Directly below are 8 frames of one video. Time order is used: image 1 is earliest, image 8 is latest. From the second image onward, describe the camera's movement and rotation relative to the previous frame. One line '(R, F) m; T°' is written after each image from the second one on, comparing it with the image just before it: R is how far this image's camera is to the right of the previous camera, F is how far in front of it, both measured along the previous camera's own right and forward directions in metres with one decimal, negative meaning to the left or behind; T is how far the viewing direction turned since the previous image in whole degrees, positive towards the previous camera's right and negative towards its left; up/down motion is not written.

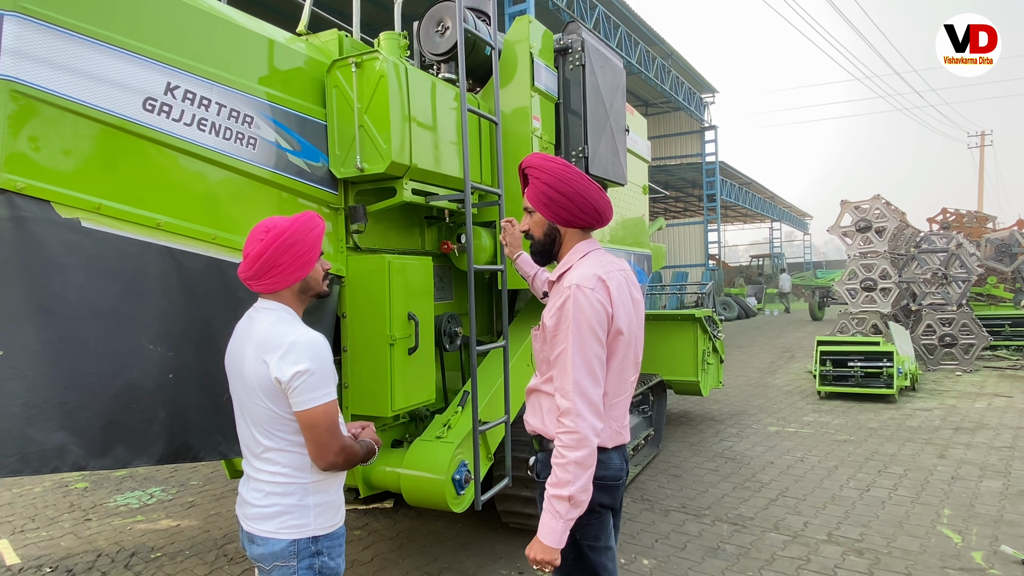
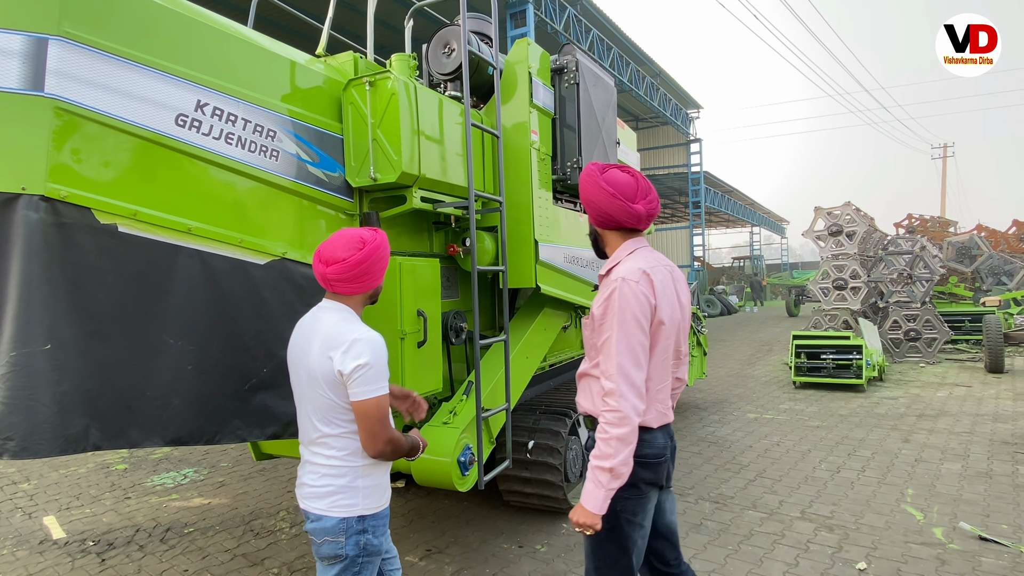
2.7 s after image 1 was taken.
(0.0, -0.3) m; 0°
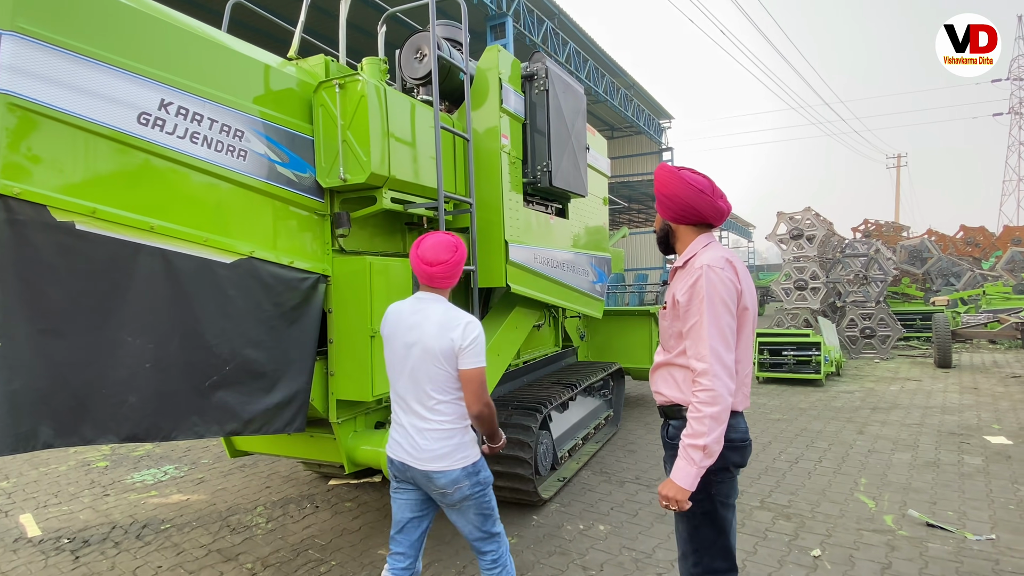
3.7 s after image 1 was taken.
(+0.1, -0.1) m; +2°
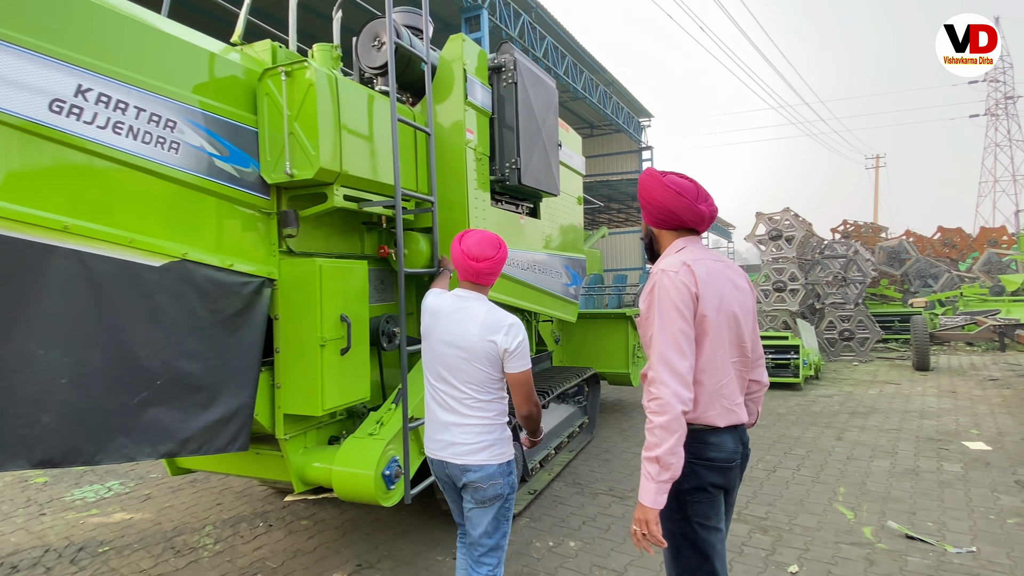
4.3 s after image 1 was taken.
(+0.1, +0.2) m; +2°
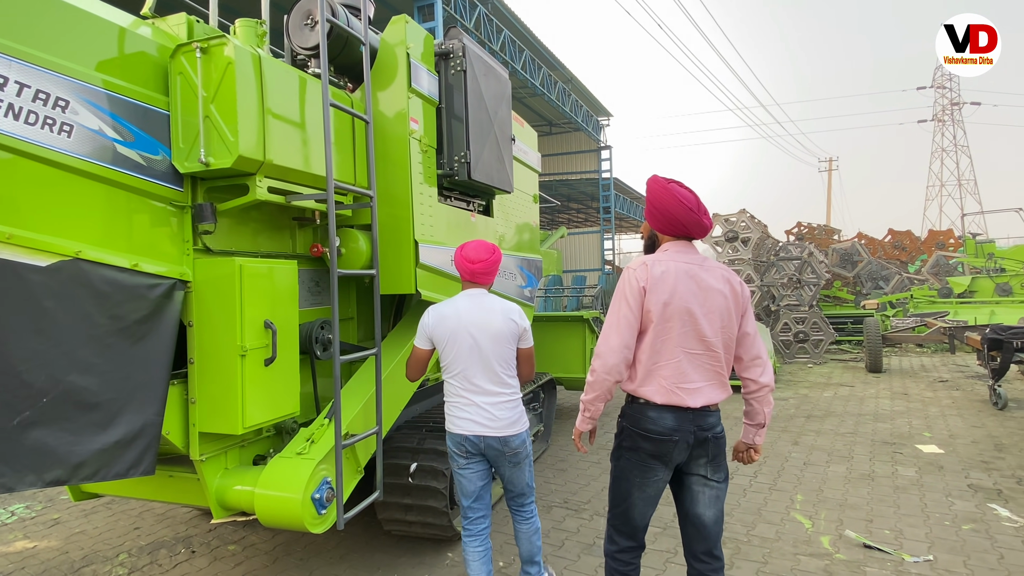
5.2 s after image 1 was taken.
(+0.1, +0.2) m; +4°
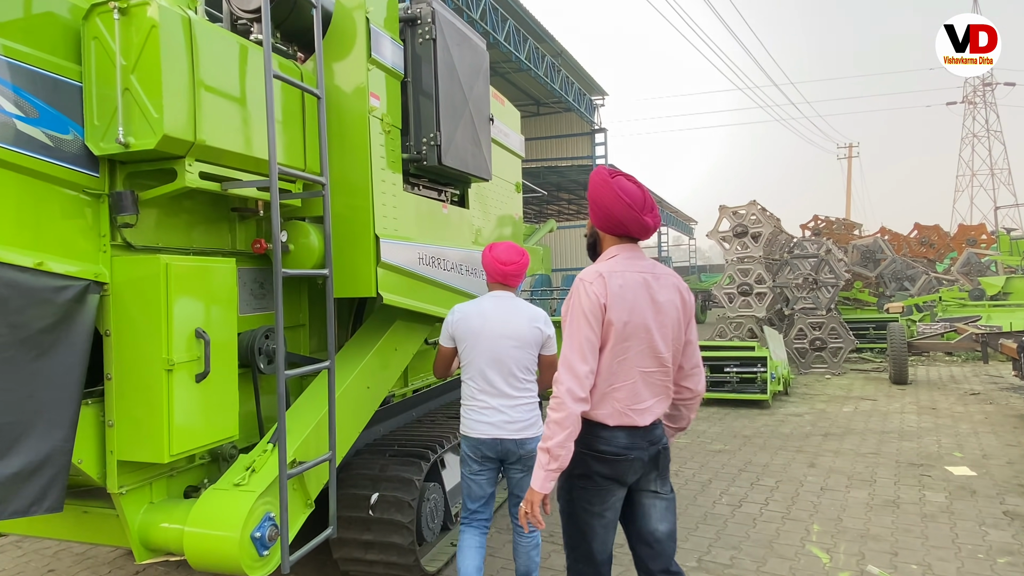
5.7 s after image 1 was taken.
(+0.1, +0.4) m; -1°
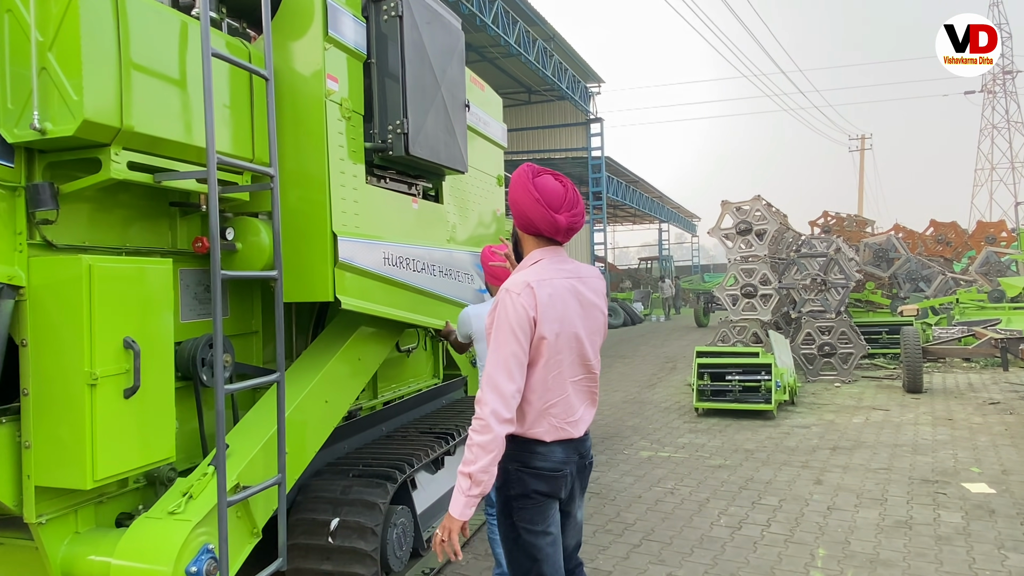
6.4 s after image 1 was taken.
(+0.2, +0.3) m; -1°
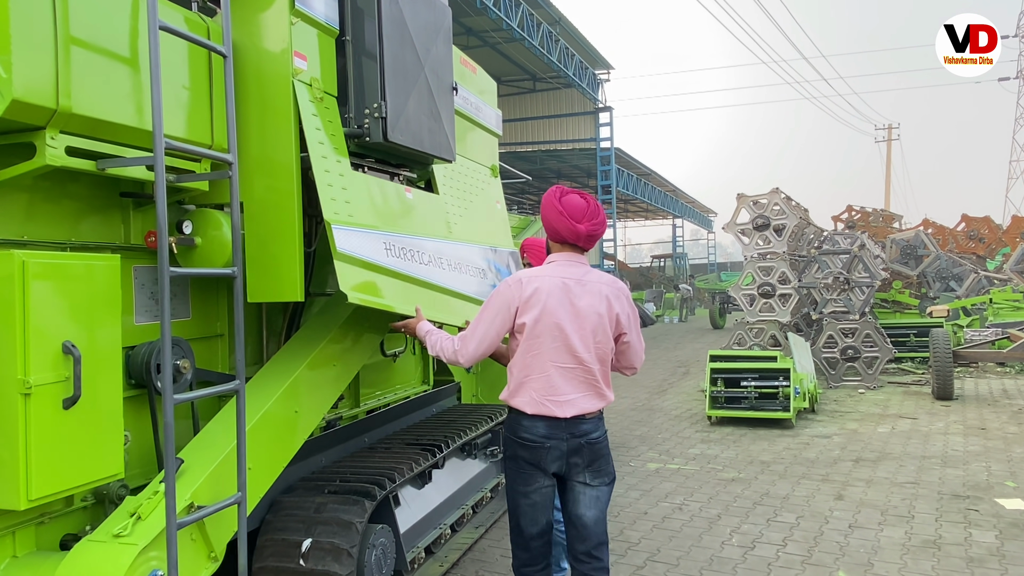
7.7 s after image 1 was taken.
(+0.1, +0.3) m; -2°
